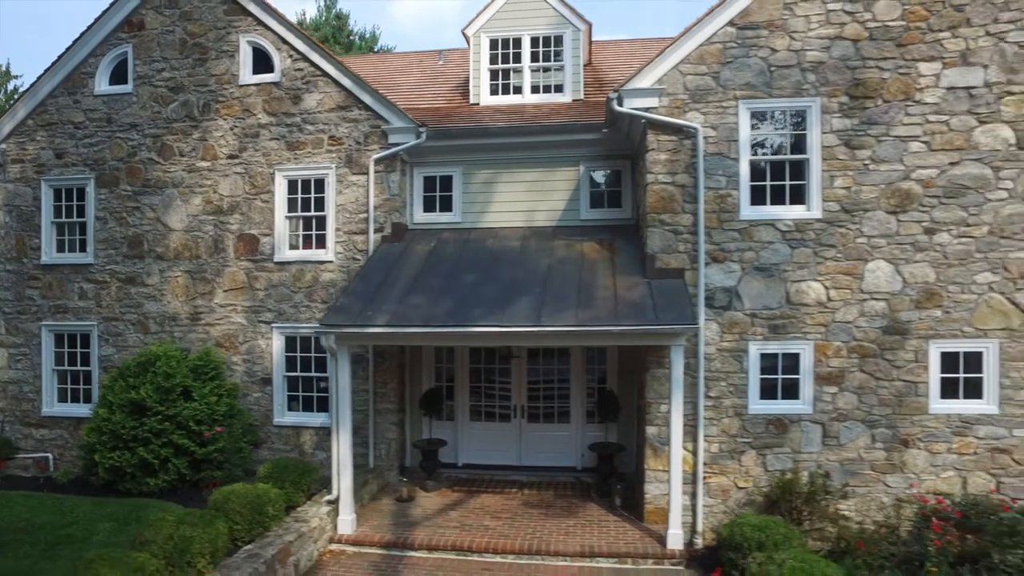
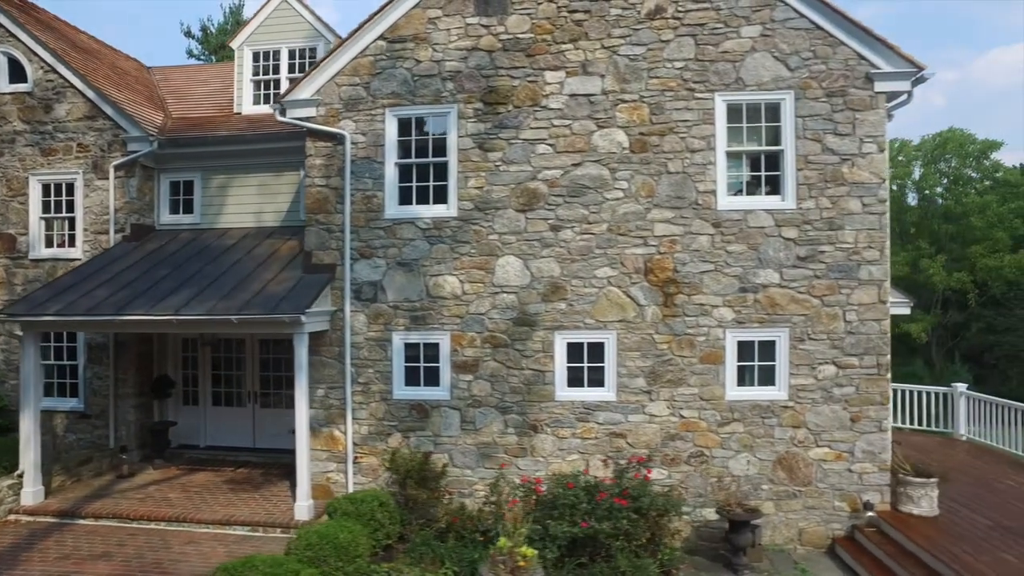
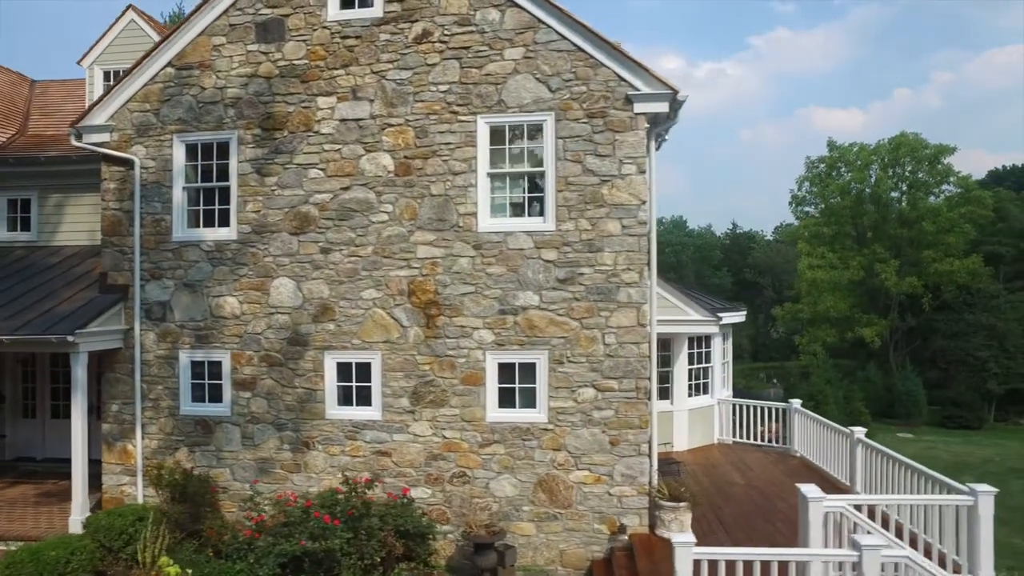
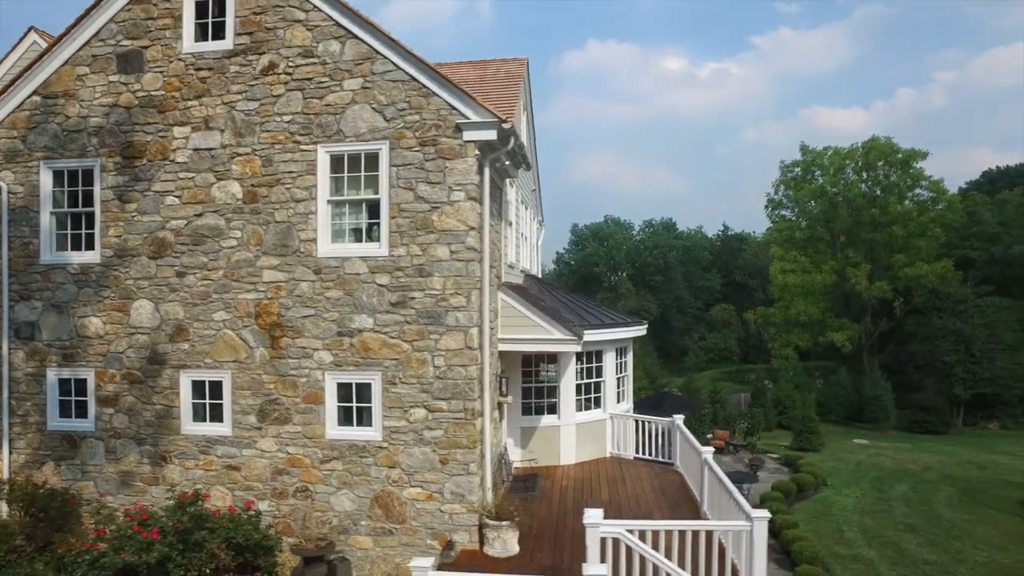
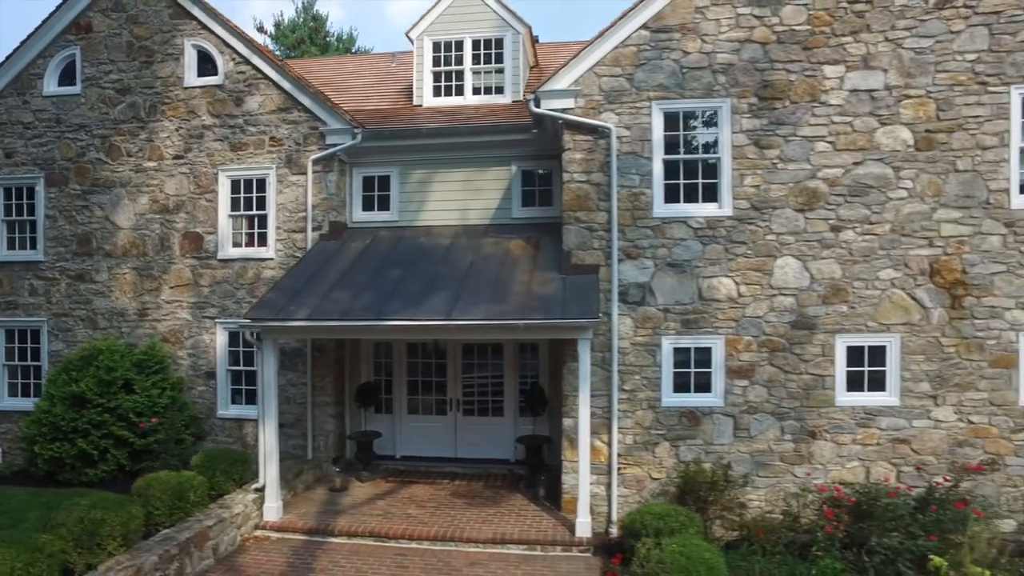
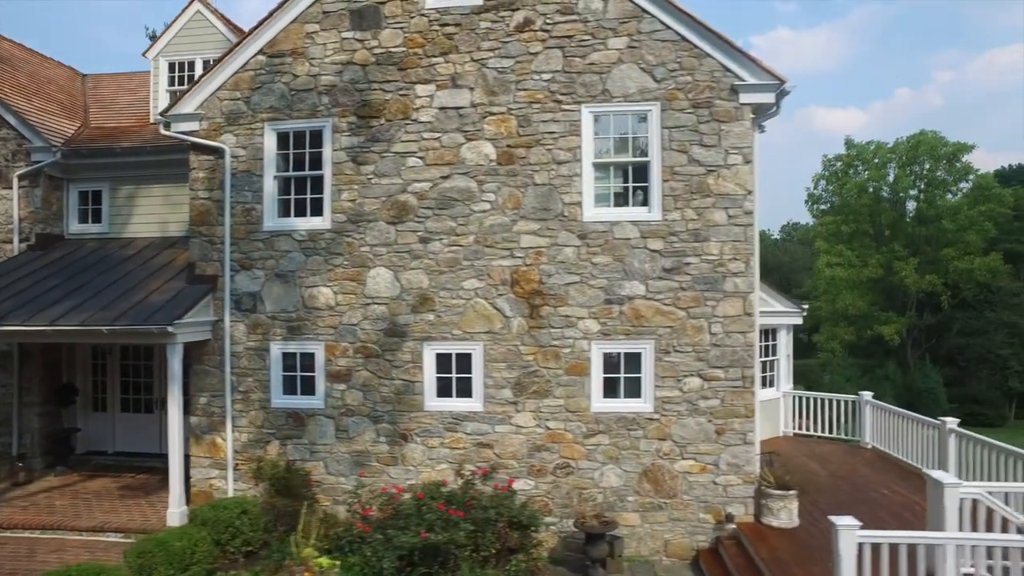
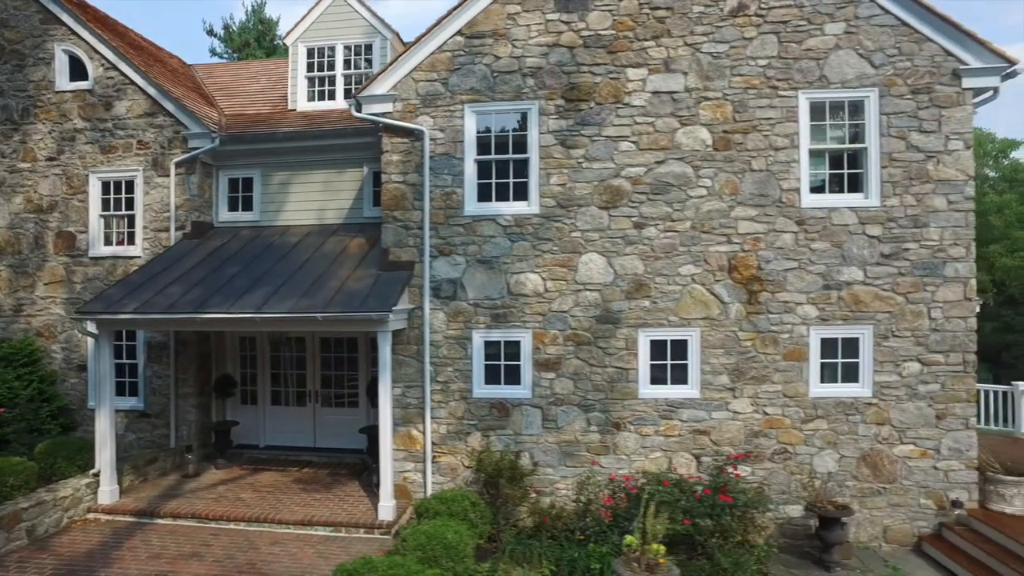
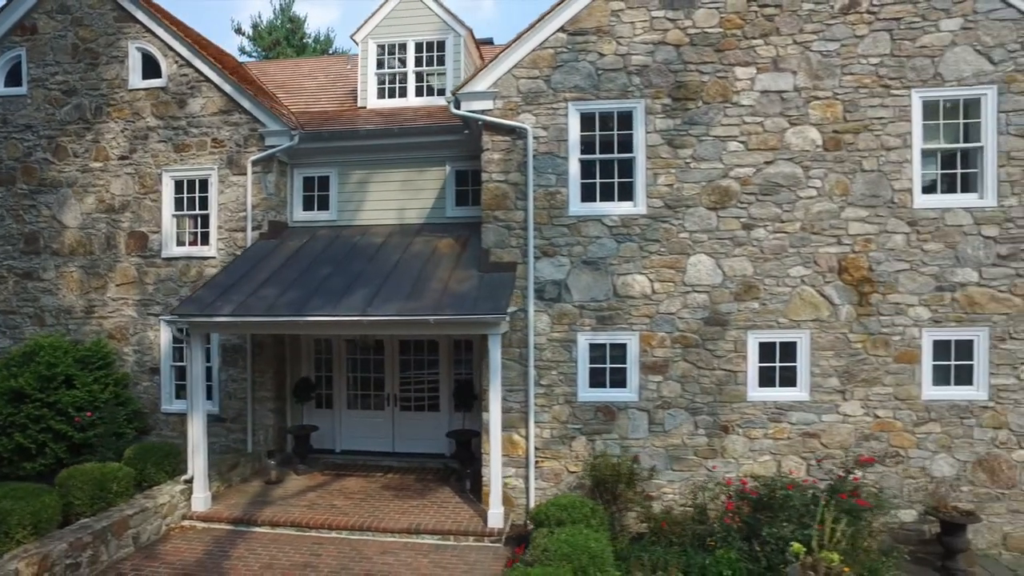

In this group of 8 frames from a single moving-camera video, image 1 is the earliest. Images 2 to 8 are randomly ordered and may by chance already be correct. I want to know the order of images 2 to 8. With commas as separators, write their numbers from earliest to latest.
5, 8, 7, 2, 6, 3, 4
